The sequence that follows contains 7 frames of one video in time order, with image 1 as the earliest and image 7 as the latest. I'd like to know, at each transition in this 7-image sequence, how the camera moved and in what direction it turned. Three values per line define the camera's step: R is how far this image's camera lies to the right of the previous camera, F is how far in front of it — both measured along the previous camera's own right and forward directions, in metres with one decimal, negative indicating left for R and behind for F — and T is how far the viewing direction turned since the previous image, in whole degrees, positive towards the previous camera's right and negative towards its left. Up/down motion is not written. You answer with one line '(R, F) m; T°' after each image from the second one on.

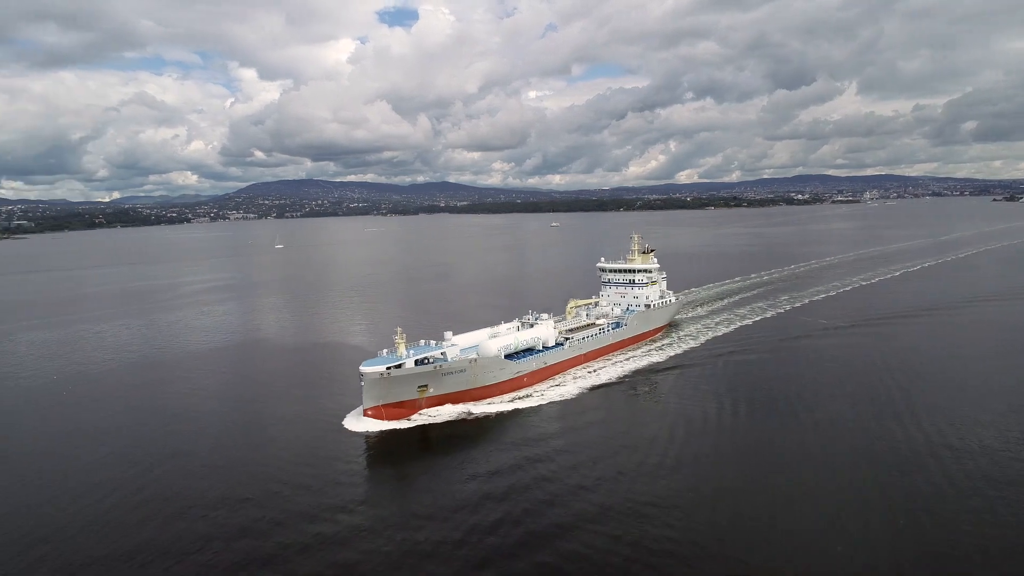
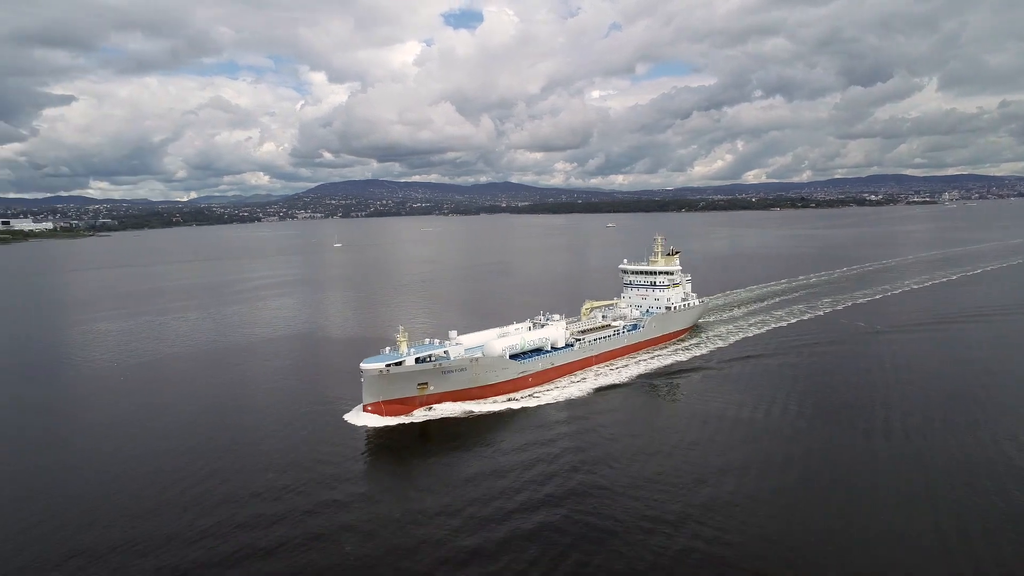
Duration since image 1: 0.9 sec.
(+1.3, -0.8) m; -5°
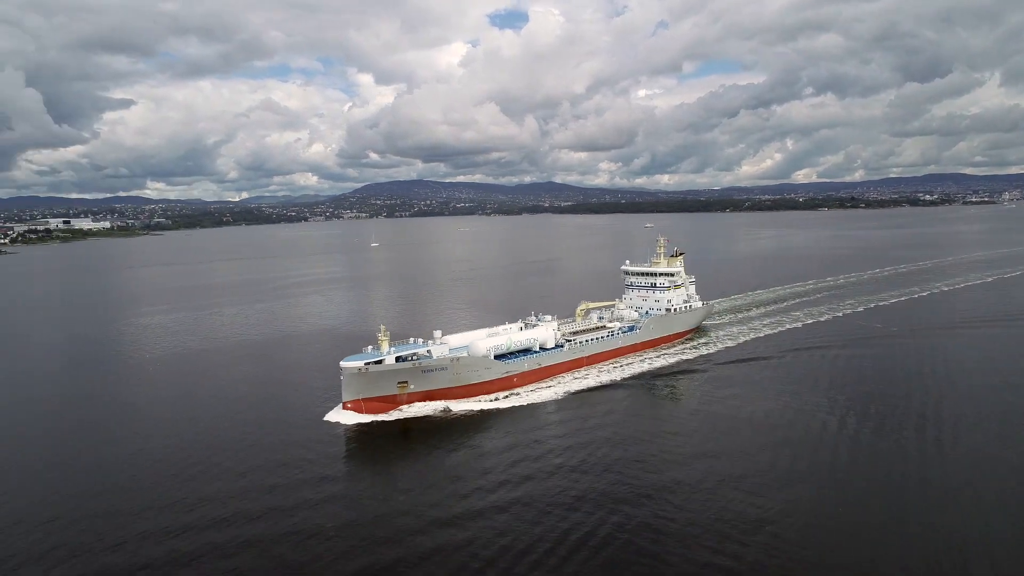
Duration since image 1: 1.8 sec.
(+1.4, -0.6) m; -3°
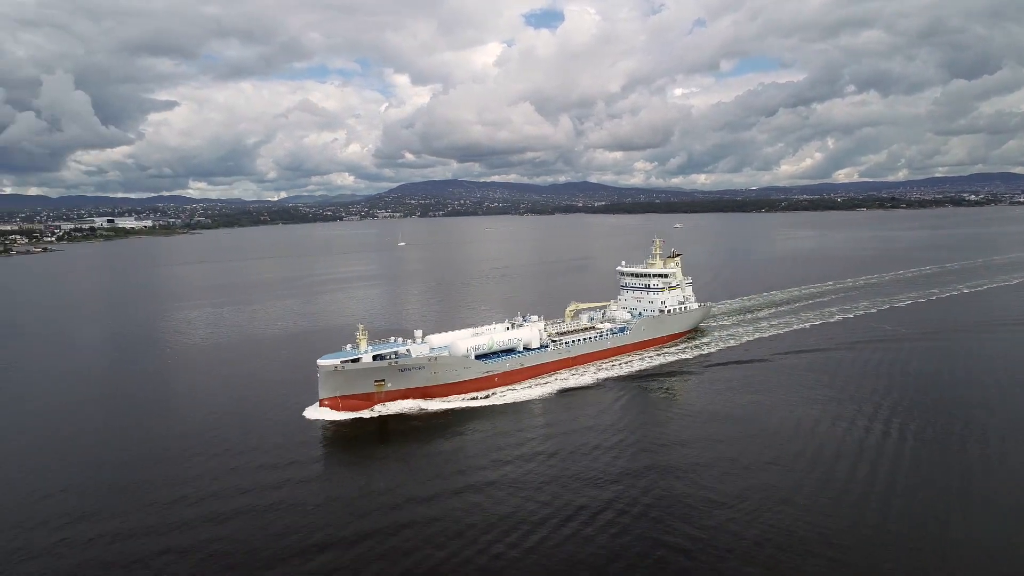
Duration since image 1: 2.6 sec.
(+1.3, -0.3) m; -3°
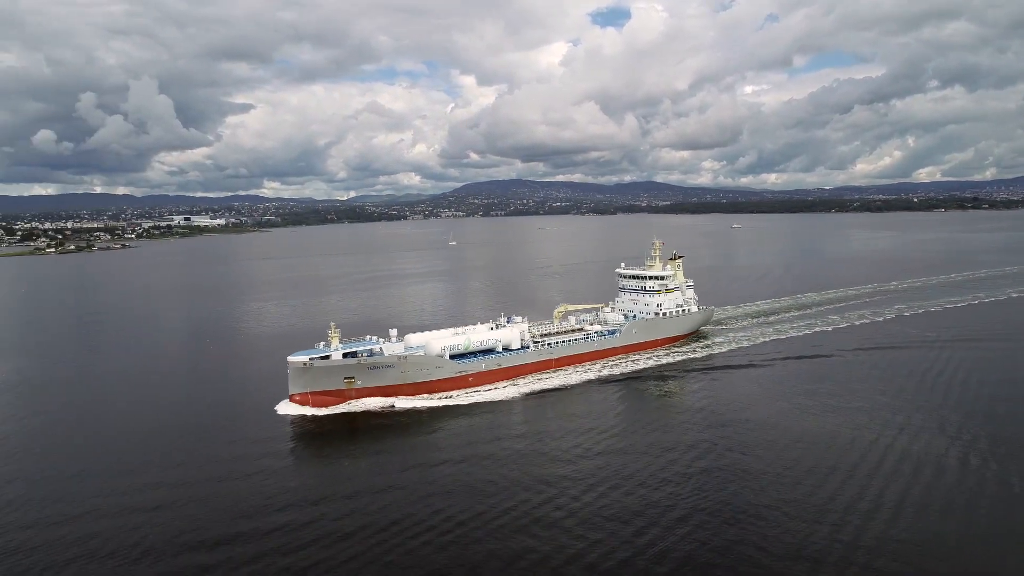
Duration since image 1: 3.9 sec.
(+2.3, -0.2) m; -5°
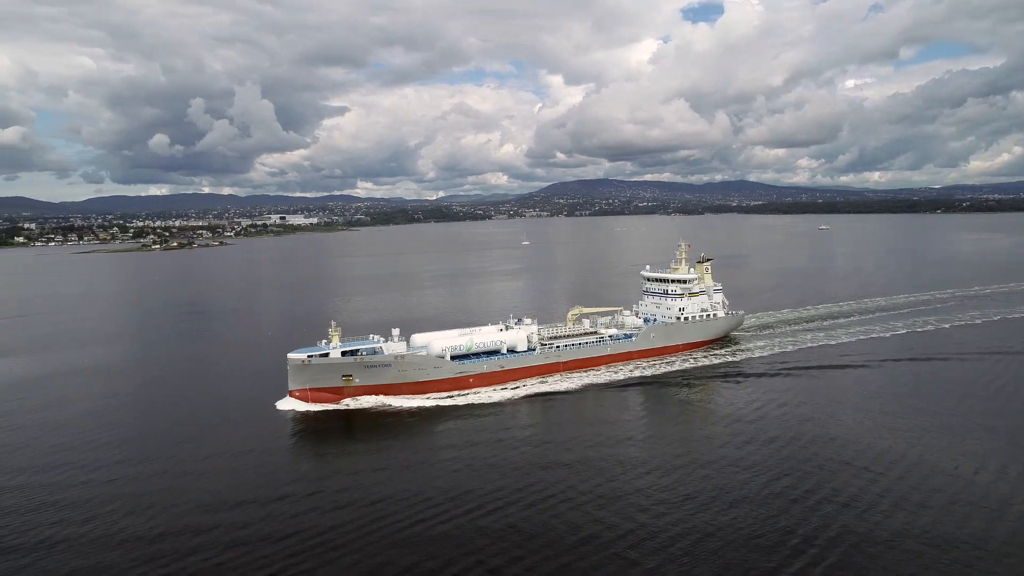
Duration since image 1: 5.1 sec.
(+2.2, +0.3) m; -7°
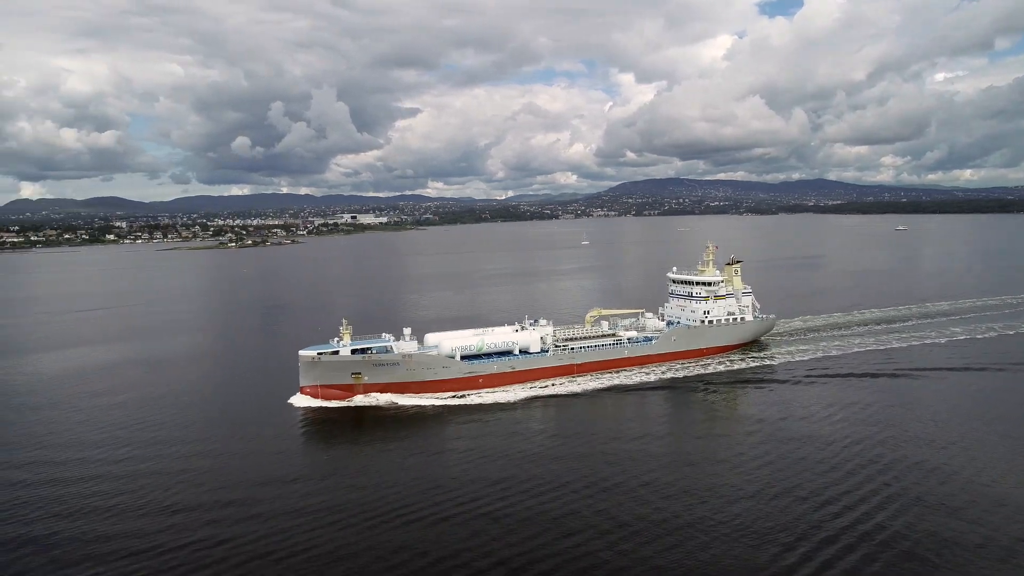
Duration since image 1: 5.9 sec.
(+1.5, +0.2) m; -5°
